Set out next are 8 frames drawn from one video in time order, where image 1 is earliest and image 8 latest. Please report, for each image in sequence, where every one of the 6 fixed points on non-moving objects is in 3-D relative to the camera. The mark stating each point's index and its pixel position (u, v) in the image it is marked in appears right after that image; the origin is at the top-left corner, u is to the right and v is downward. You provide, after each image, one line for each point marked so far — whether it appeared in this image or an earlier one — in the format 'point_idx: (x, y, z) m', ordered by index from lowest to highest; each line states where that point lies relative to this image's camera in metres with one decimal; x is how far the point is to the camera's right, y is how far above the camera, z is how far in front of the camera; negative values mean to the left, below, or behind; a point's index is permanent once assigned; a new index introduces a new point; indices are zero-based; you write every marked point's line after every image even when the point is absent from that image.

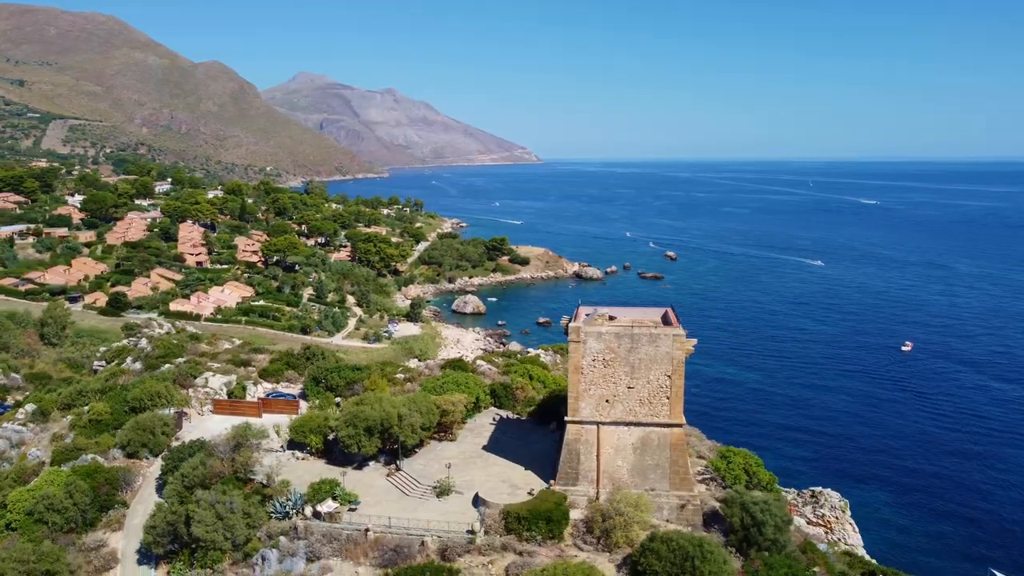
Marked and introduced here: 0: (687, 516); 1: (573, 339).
0: (+3.0, -3.9, +12.2) m
1: (+1.0, -0.9, +12.3) m
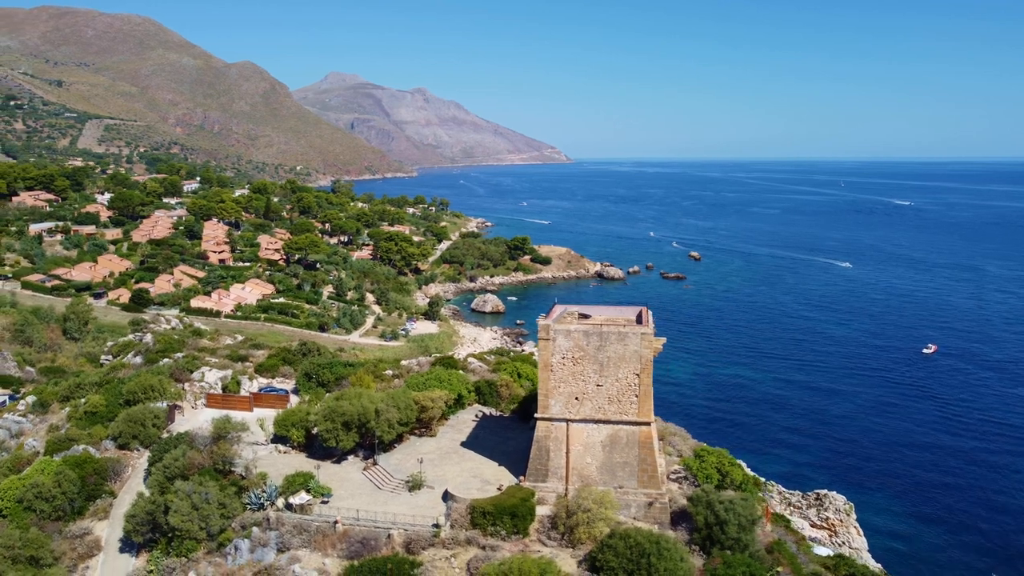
0: (+2.4, -3.8, +12.3) m
1: (+0.5, -0.8, +12.4) m
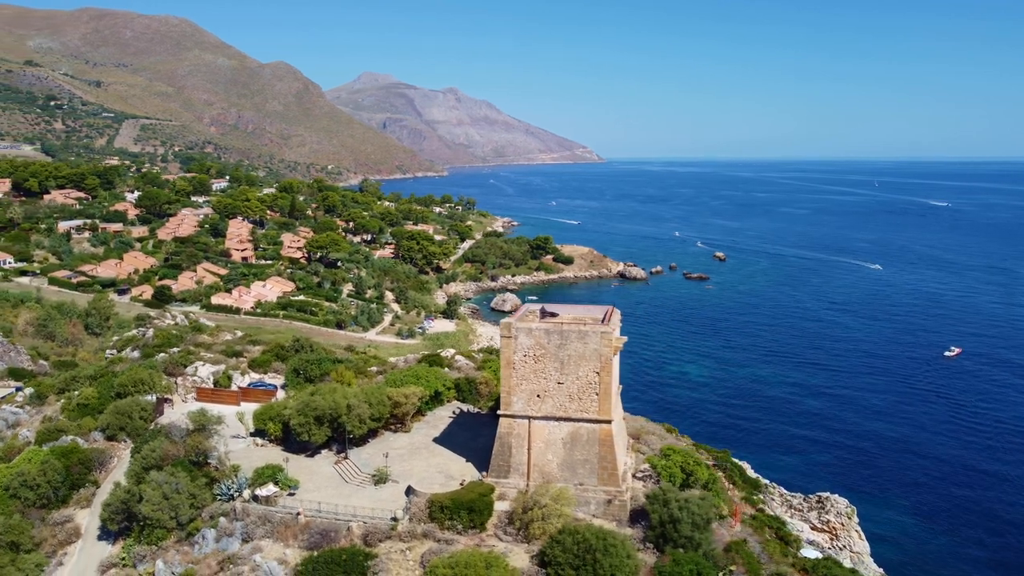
0: (+1.7, -3.8, +12.3) m
1: (-0.1, -0.8, +12.6) m
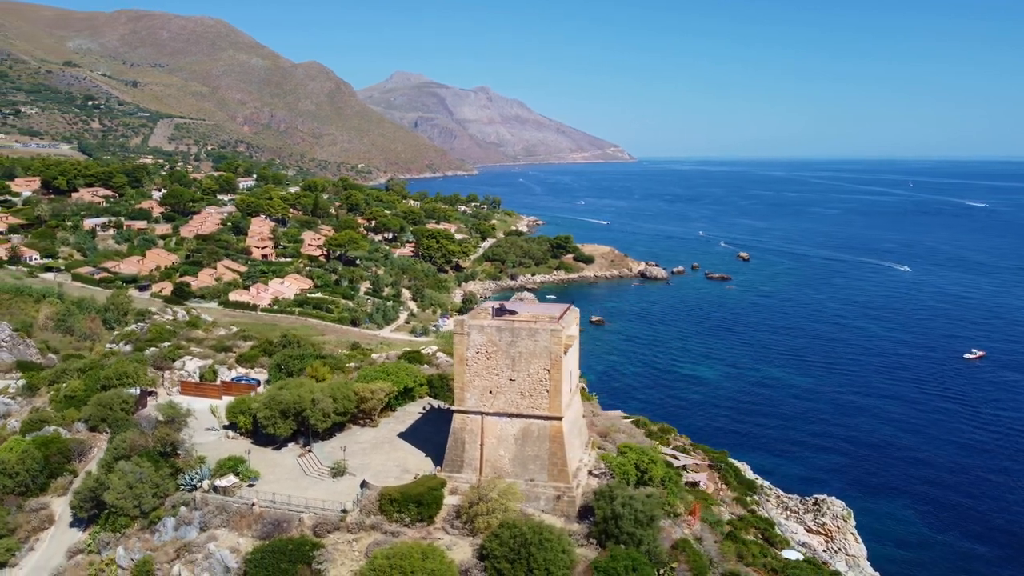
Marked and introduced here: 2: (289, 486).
0: (+0.9, -3.8, +12.5) m
1: (-1.0, -0.8, +12.8) m
2: (-4.1, -3.6, +13.2) m
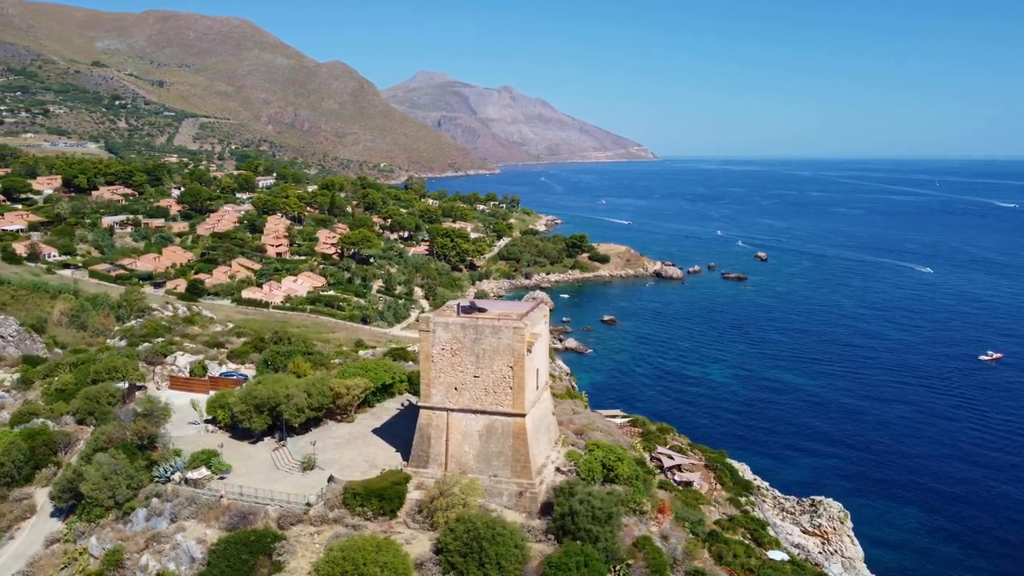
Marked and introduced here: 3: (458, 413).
0: (+0.2, -3.8, +12.6) m
1: (-1.6, -0.7, +12.9) m
2: (-4.7, -3.6, +13.4) m
3: (-1.0, -2.3, +13.0) m
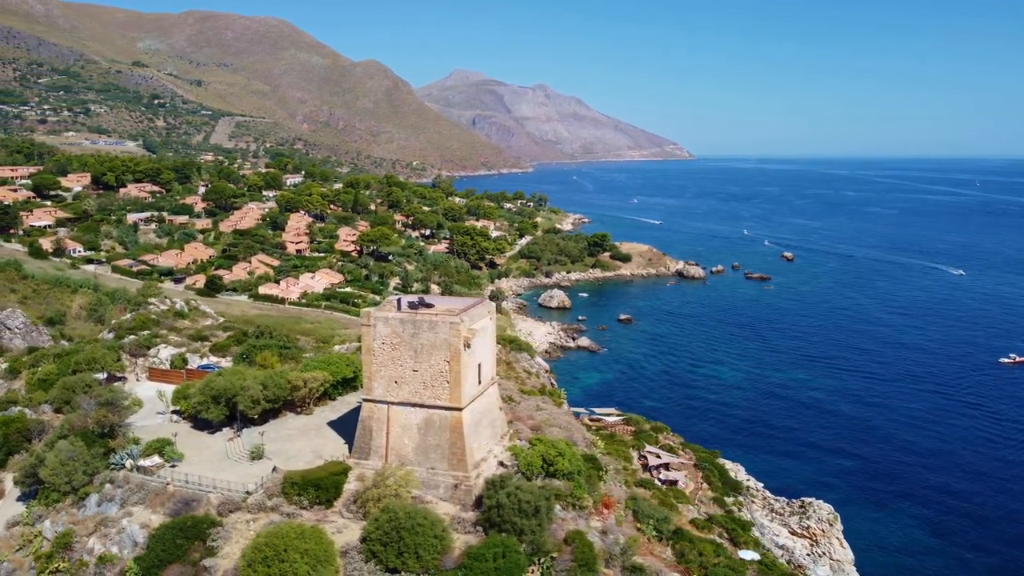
0: (-0.9, -3.7, +12.8) m
1: (-2.7, -0.6, +13.2) m
2: (-5.8, -3.5, +13.8) m
3: (-2.1, -2.2, +13.2) m
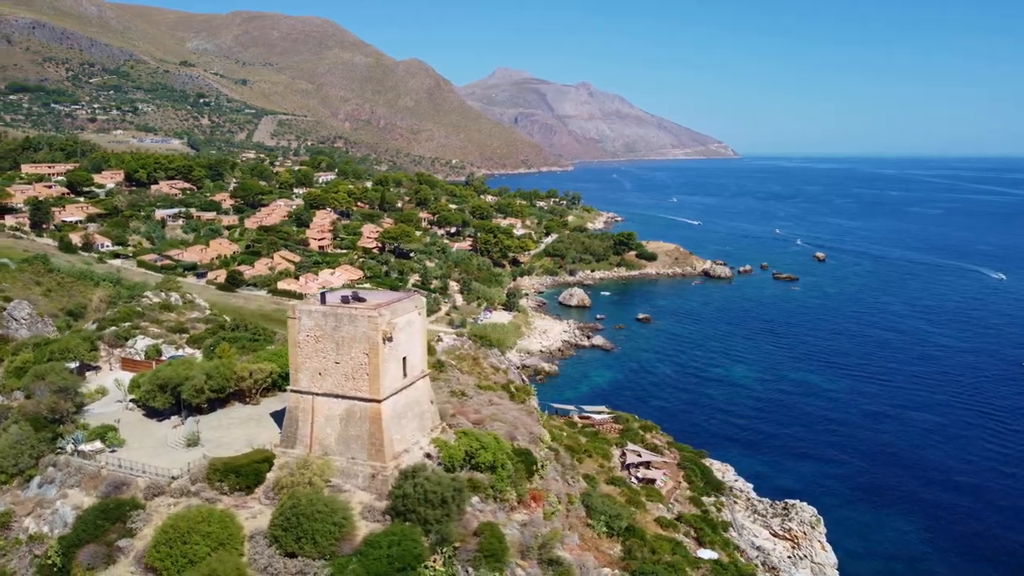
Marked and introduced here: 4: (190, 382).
0: (-2.5, -3.6, +13.1) m
1: (-4.2, -0.5, +13.6) m
2: (-7.3, -3.3, +14.4) m
3: (-3.6, -2.1, +13.6) m
4: (-7.0, -2.1, +15.8) m
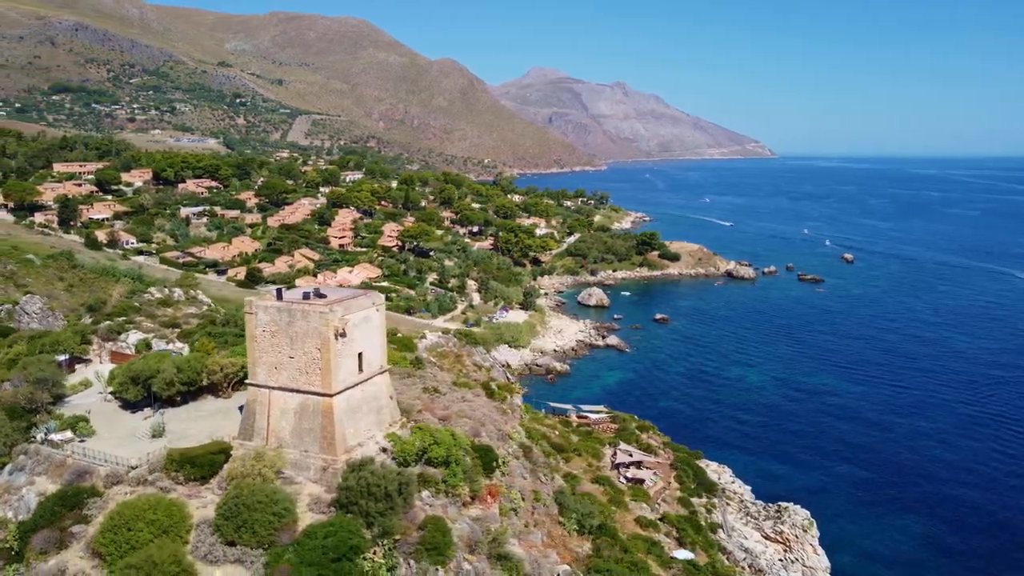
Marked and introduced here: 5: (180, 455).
0: (-3.4, -3.5, +13.4) m
1: (-5.1, -0.4, +13.9) m
2: (-8.2, -3.2, +14.8) m
3: (-4.5, -2.0, +13.9) m
4: (-7.9, -2.0, +16.3) m
5: (-6.2, -3.1, +13.4) m
